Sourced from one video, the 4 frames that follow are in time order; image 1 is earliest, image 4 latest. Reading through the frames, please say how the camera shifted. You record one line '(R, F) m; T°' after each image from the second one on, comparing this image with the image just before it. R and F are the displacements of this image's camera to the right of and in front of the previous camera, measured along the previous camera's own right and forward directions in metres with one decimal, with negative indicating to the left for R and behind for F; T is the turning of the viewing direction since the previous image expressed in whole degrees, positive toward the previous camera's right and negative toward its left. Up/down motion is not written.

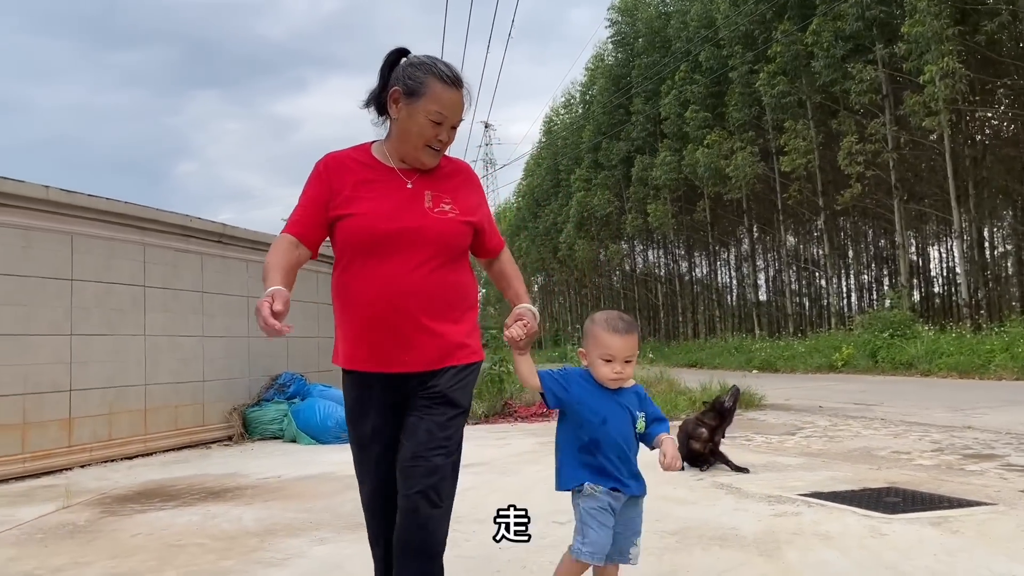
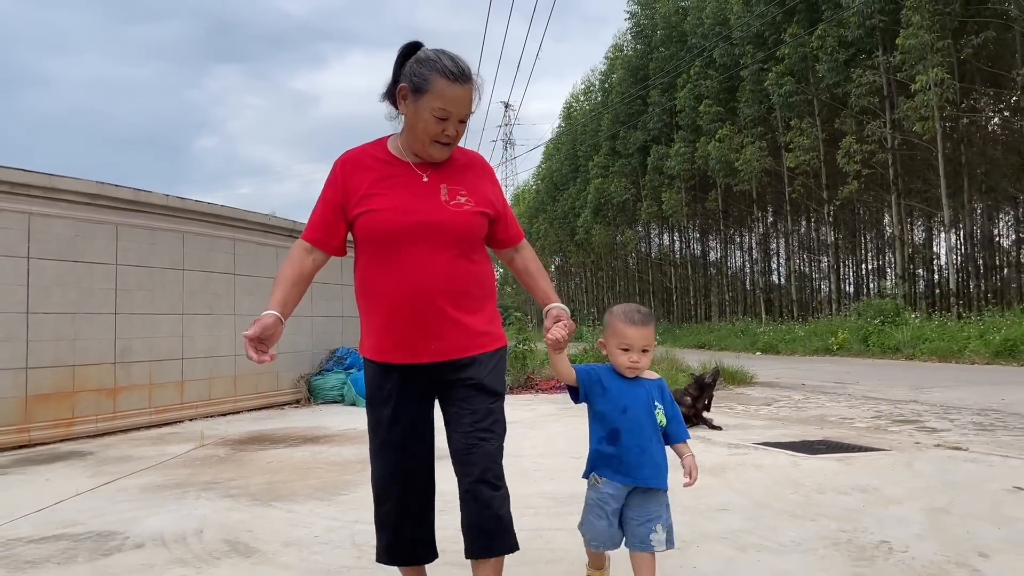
(-0.1, -1.1) m; -1°
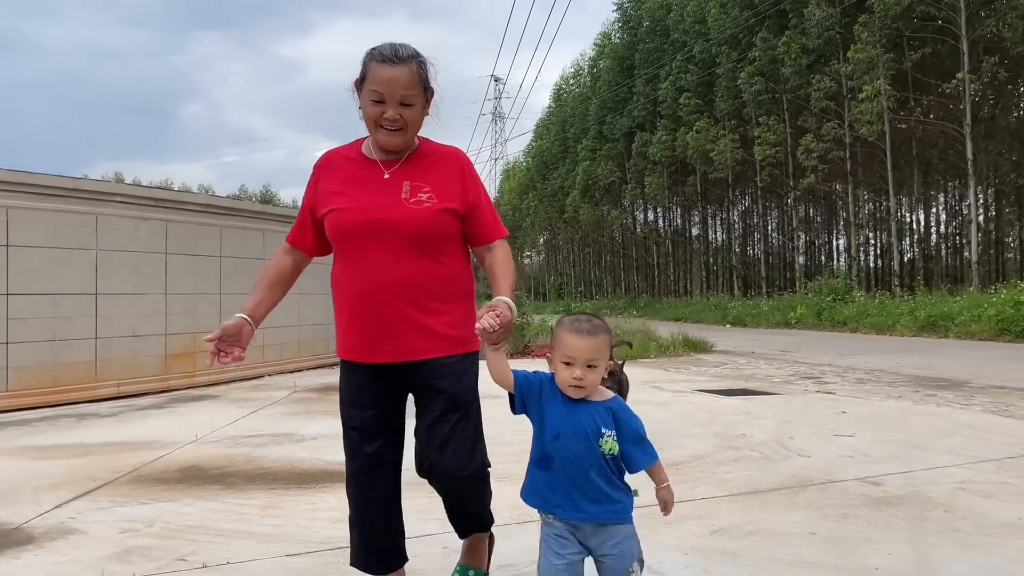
(-0.2, -1.7) m; +1°
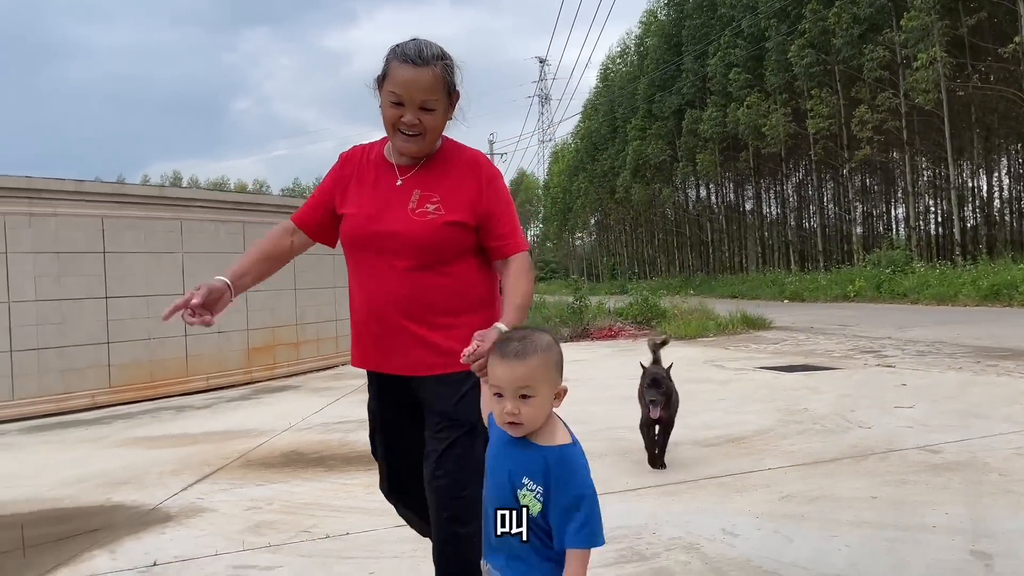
(-0.1, -0.3) m; -4°
